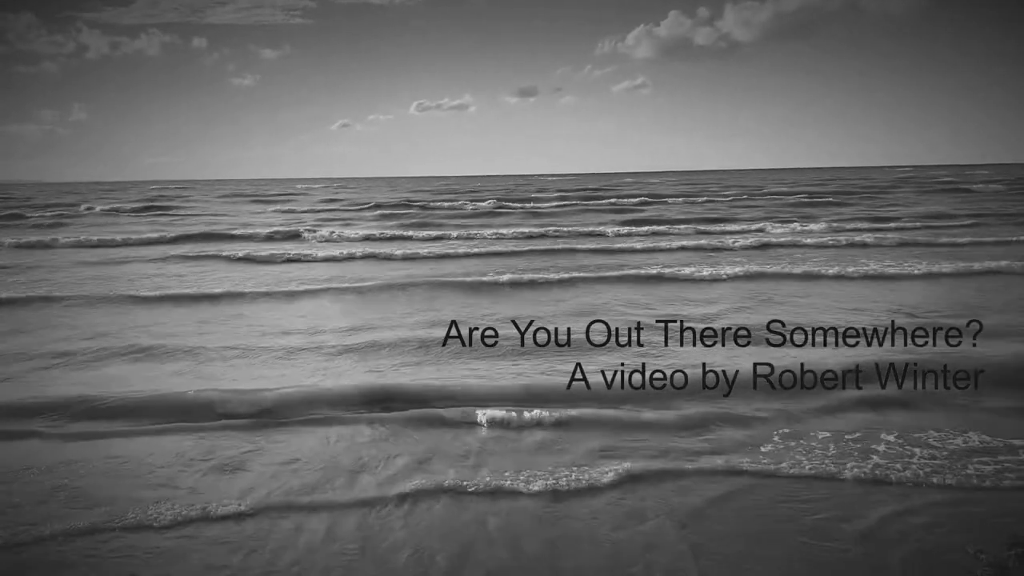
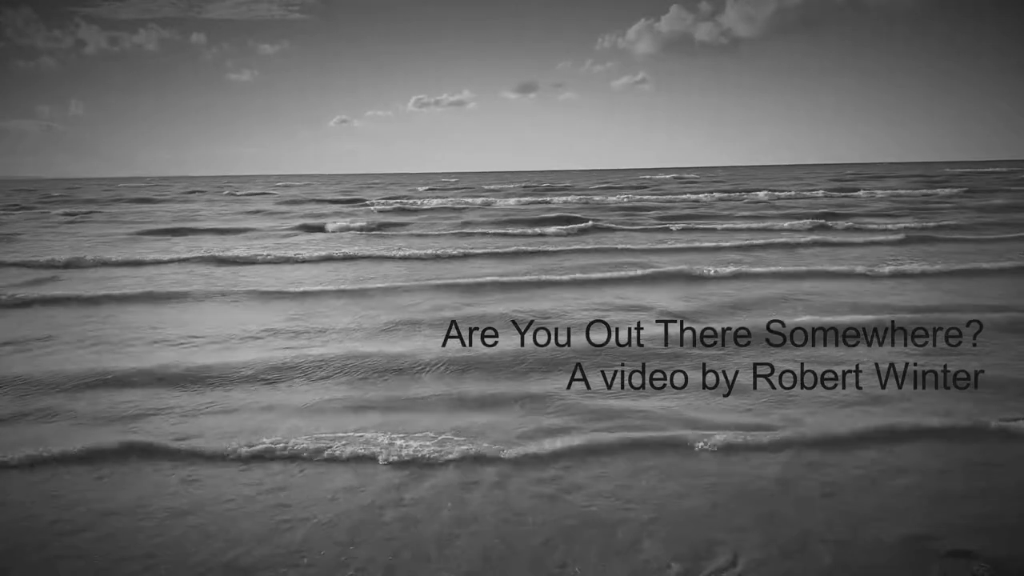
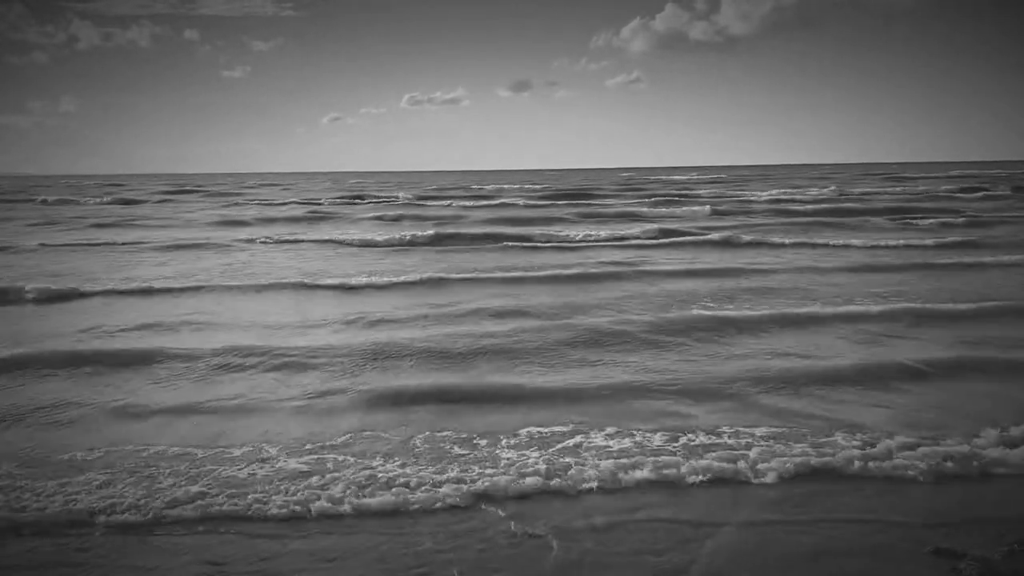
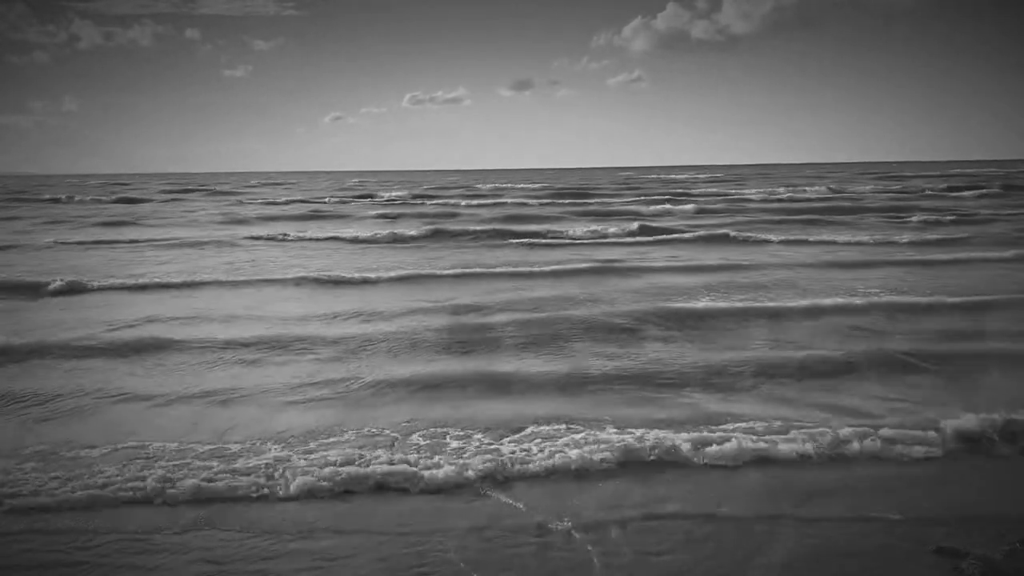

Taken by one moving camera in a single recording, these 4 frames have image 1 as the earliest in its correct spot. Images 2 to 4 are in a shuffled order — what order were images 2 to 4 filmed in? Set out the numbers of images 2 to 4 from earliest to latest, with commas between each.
2, 4, 3
